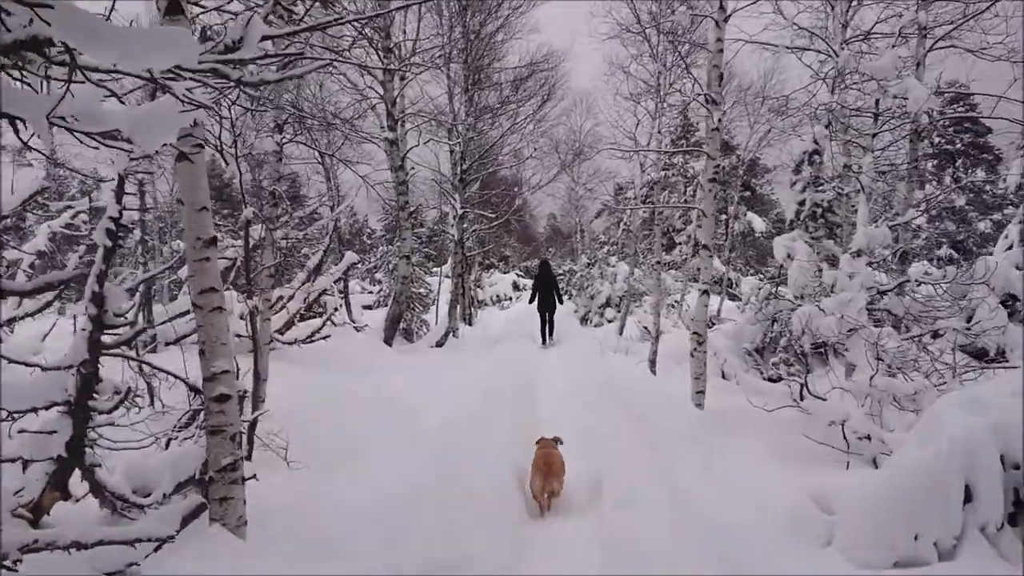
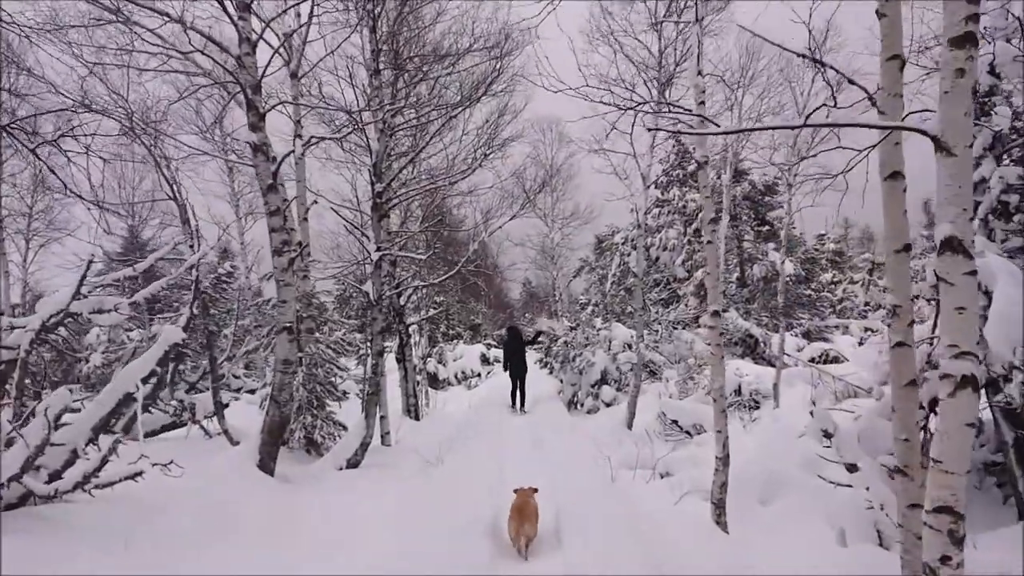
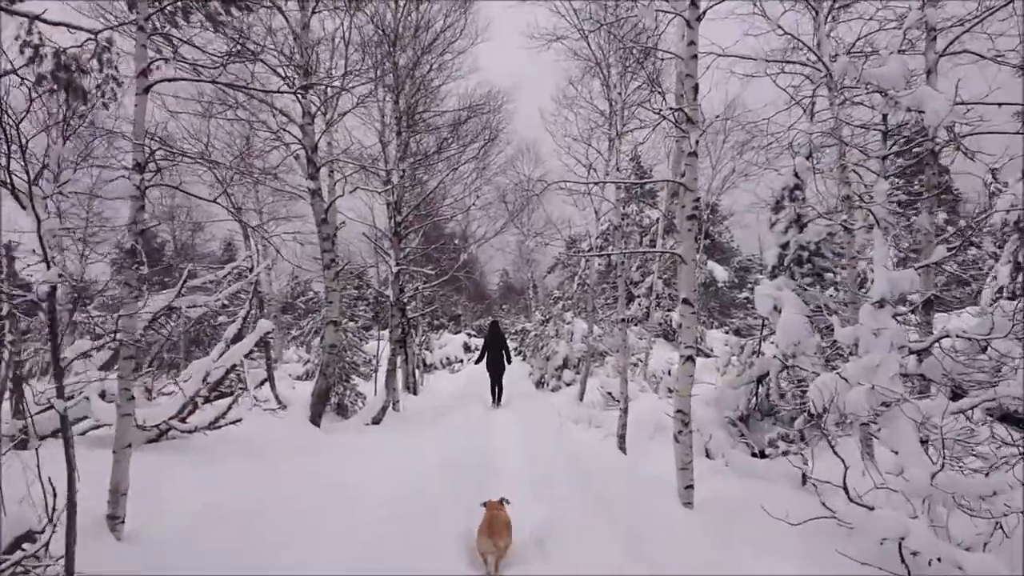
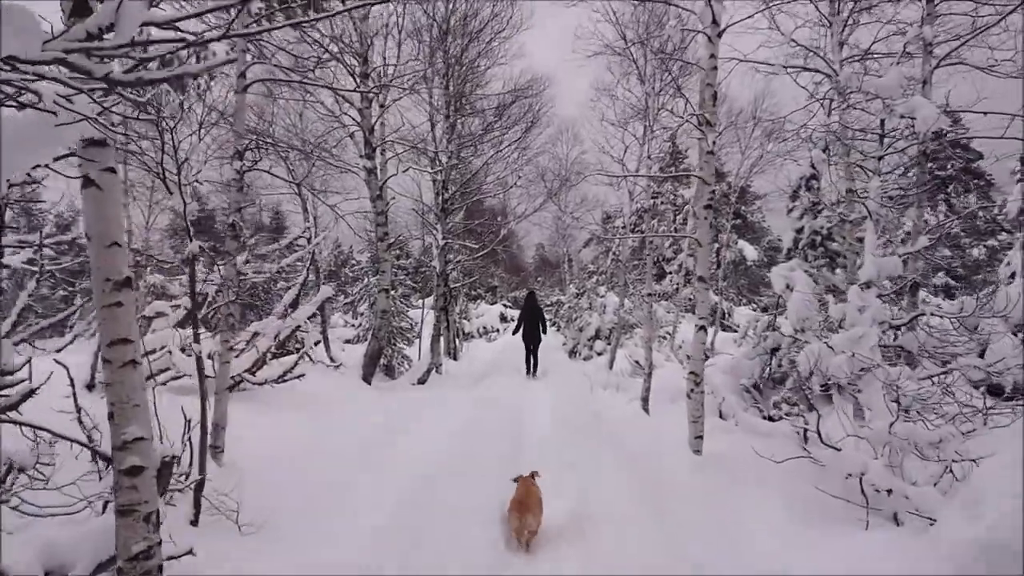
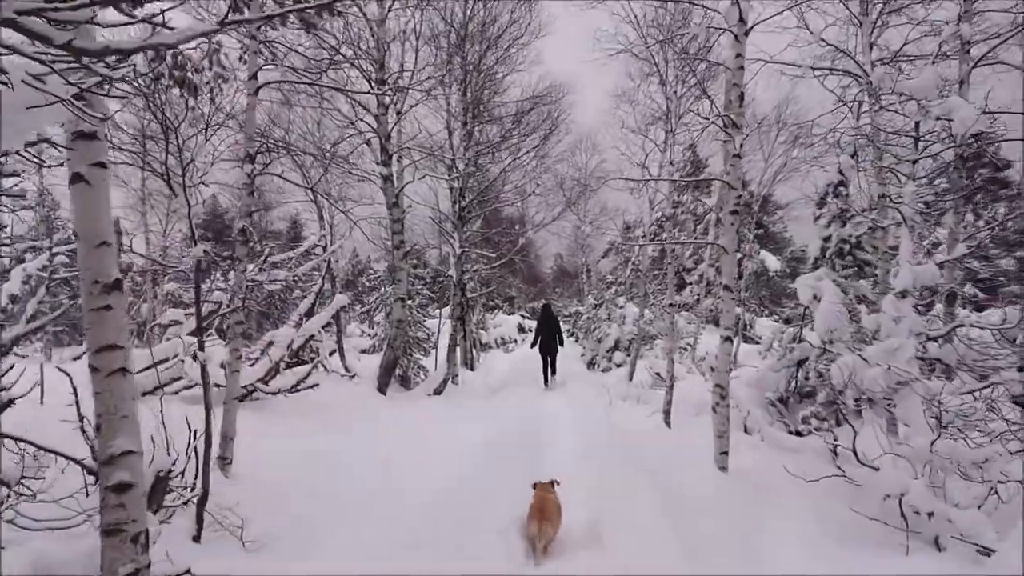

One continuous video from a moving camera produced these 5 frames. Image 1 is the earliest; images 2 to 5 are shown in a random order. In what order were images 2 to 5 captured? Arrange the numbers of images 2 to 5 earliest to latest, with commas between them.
4, 5, 3, 2
